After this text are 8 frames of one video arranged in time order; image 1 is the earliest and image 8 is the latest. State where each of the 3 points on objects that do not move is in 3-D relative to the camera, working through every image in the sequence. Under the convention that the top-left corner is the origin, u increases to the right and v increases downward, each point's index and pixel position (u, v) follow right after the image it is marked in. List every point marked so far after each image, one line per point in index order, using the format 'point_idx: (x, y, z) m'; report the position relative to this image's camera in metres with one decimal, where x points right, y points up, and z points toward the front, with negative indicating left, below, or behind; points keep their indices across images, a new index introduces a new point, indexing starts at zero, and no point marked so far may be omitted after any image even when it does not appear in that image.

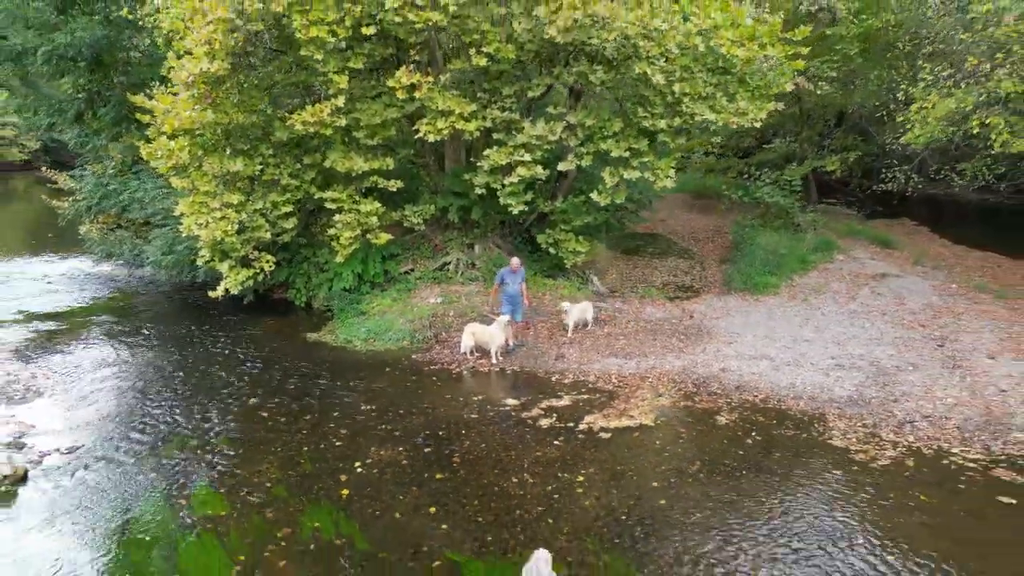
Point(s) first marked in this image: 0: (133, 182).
0: (-8.1, +2.3, +15.4) m
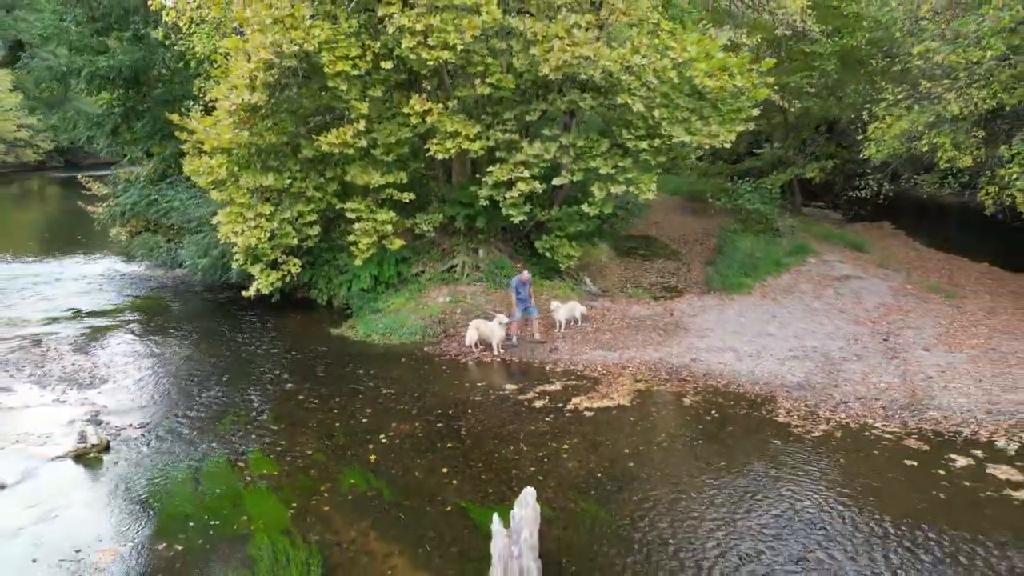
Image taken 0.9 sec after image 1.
0: (-8.1, +2.3, +16.8) m
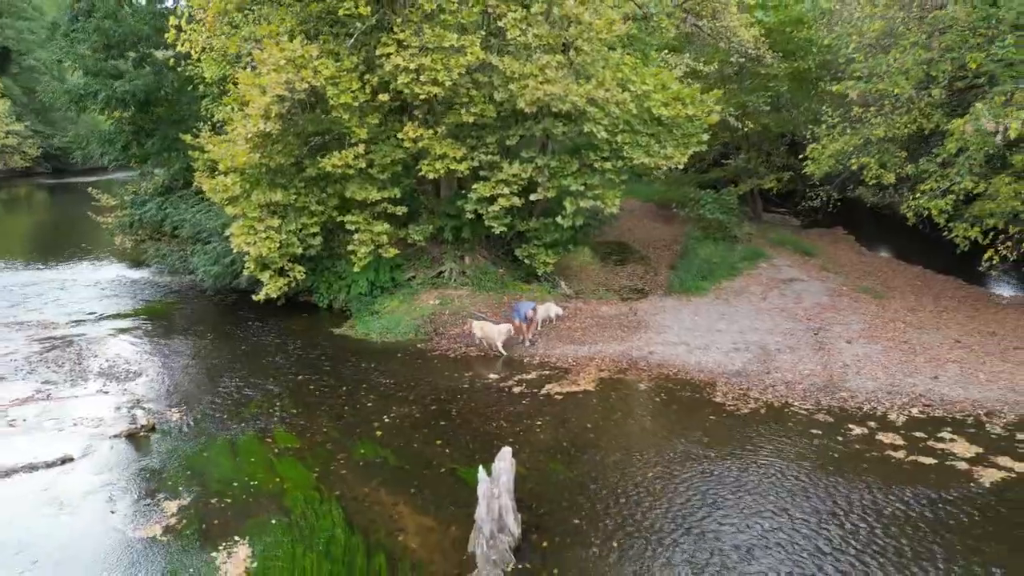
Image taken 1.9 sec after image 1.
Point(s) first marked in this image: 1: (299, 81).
0: (-8.6, +2.2, +18.2) m
1: (-3.5, +3.3, +11.5) m
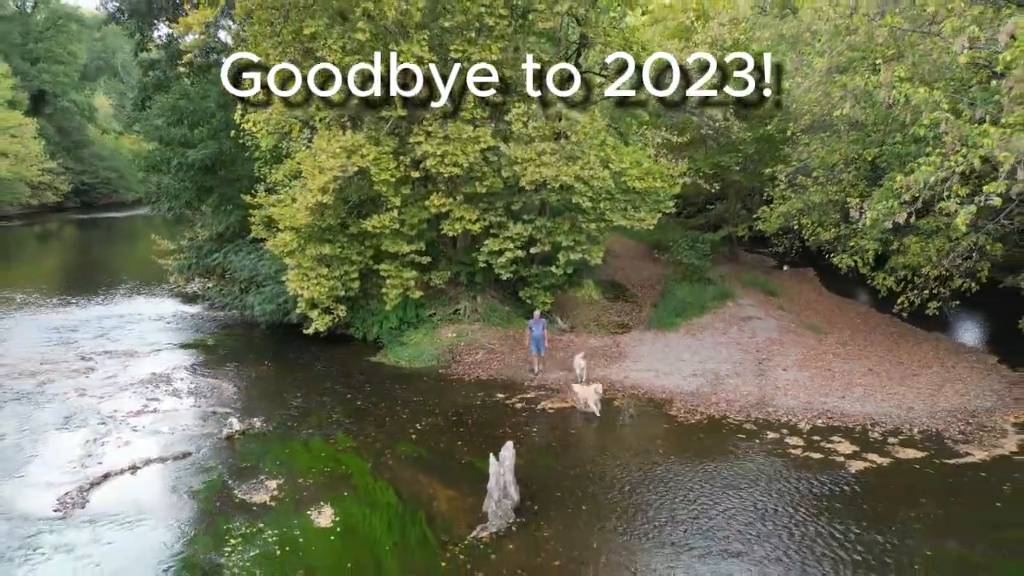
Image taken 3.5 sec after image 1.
0: (-8.4, +1.1, +21.4) m
1: (-3.4, +2.6, +14.7) m
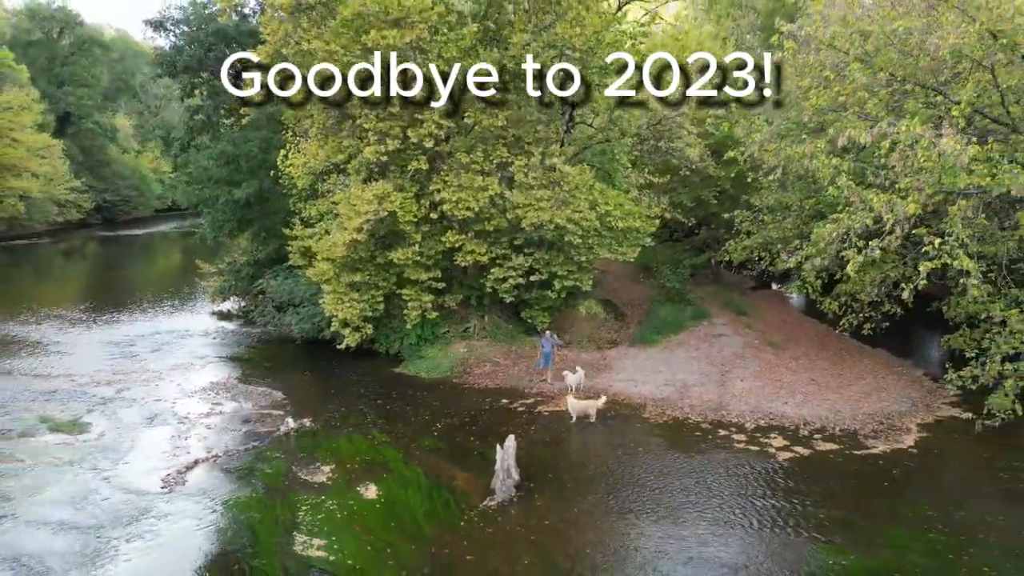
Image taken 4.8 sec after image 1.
0: (-8.3, +0.5, +24.4) m
1: (-3.3, +2.0, +17.7) m
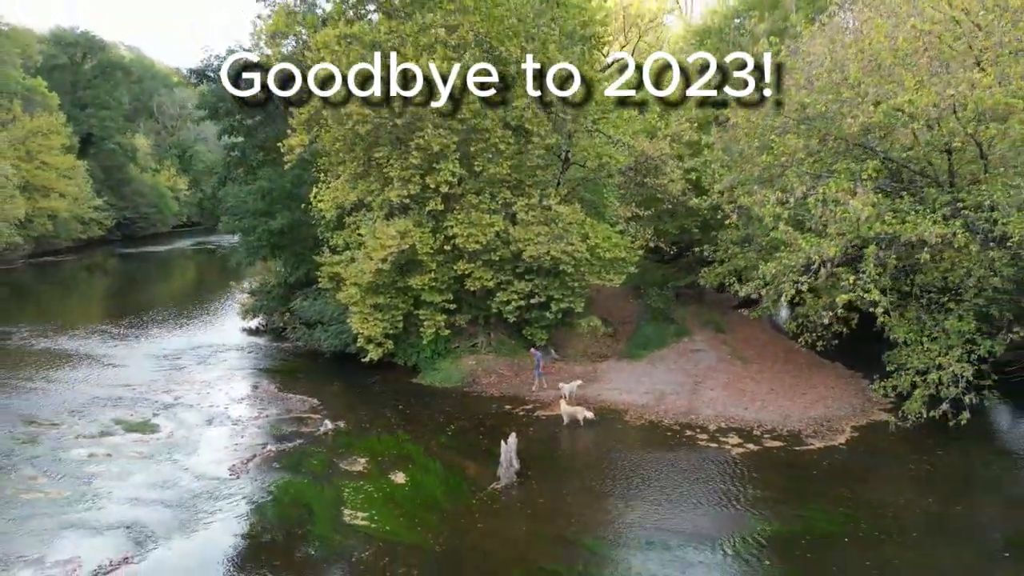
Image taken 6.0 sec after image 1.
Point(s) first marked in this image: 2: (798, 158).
0: (-8.2, -0.3, +27.5) m
1: (-3.2, +1.4, +20.7) m
2: (+6.9, +3.0, +16.8) m
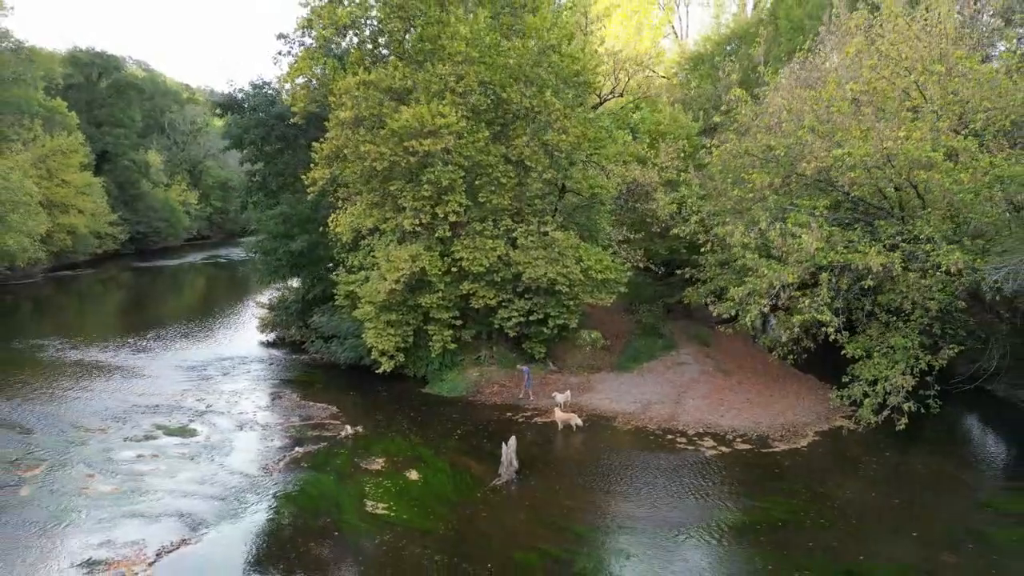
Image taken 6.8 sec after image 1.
0: (-8.2, -1.0, +29.7) m
1: (-3.2, +0.8, +23.0) m
2: (+6.9, +2.5, +19.0) m
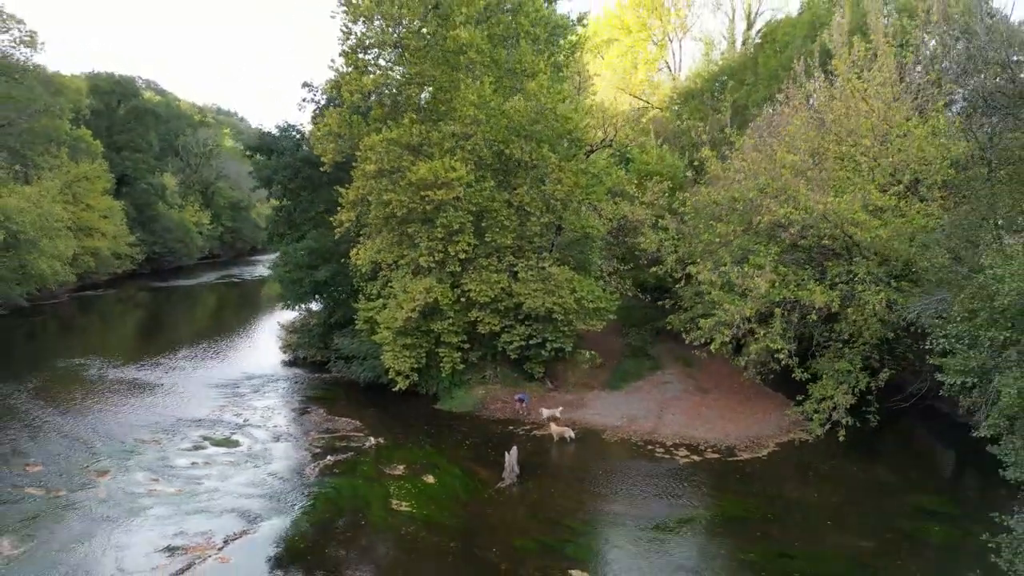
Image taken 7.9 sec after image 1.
0: (-8.1, -2.2, +32.9) m
1: (-3.2, -0.3, +26.1) m
2: (+7.0, +1.5, +22.2) m
